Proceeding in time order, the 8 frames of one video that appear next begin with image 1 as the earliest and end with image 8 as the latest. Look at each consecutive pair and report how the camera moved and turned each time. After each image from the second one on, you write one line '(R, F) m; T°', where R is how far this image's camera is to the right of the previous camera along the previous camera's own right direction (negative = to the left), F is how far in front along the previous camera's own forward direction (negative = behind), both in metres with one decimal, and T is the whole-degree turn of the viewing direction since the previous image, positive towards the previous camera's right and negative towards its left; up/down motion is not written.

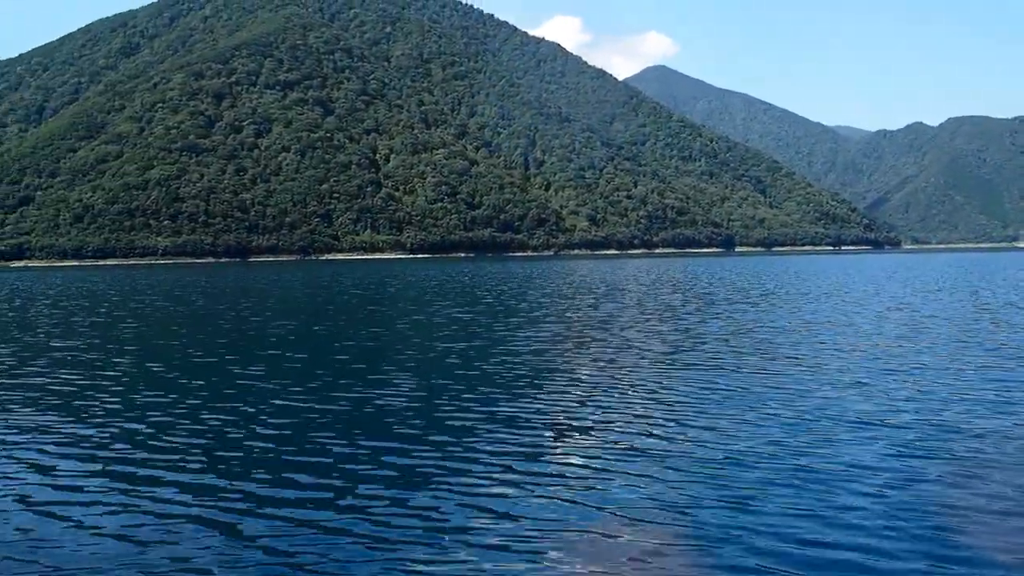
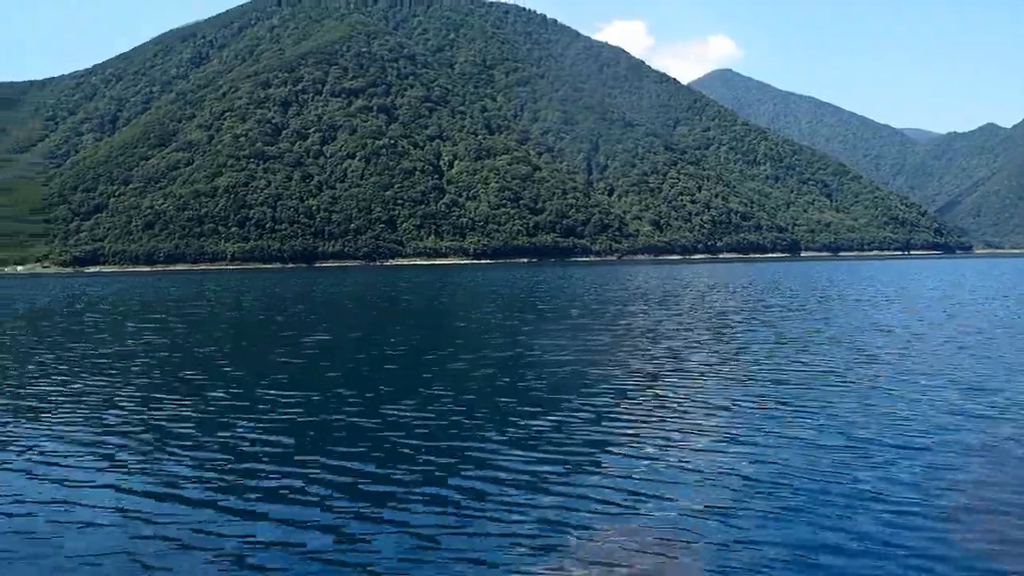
(-0.1, 0.0) m; -3°
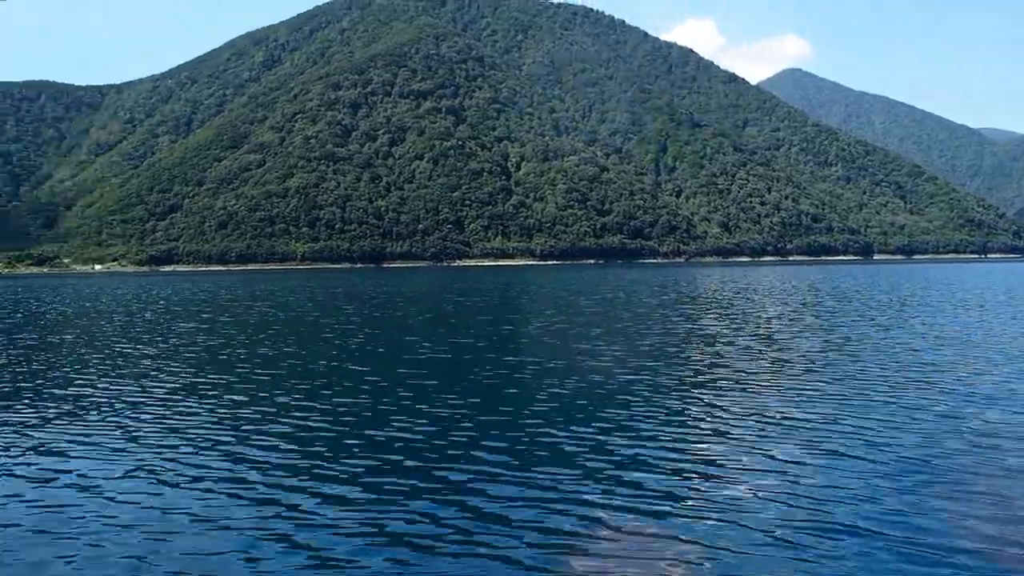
(-0.2, +0.3) m; -4°
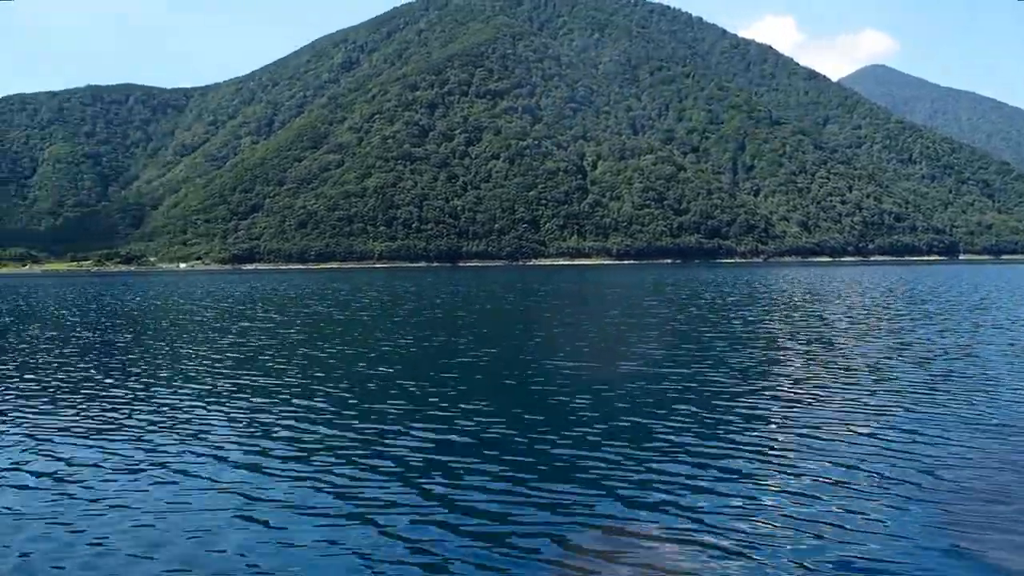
(-0.2, +0.1) m; -4°
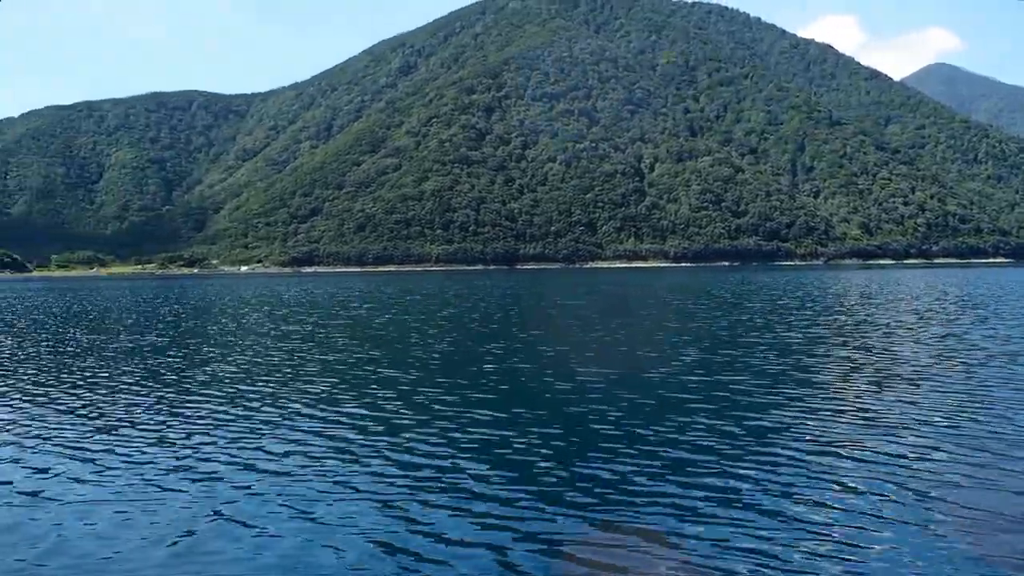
(-0.1, -0.1) m; -3°
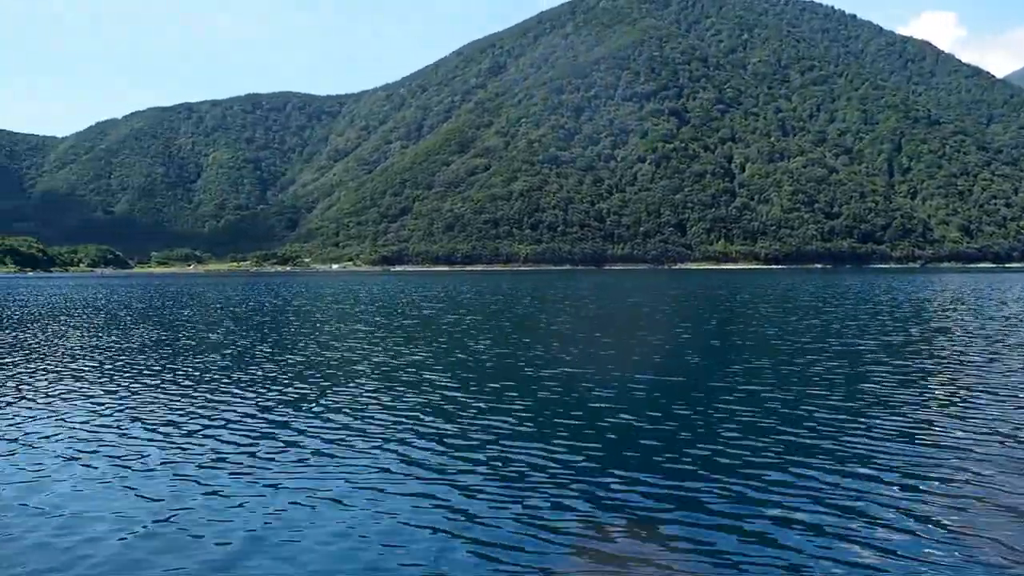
(-0.3, +0.1) m; -5°
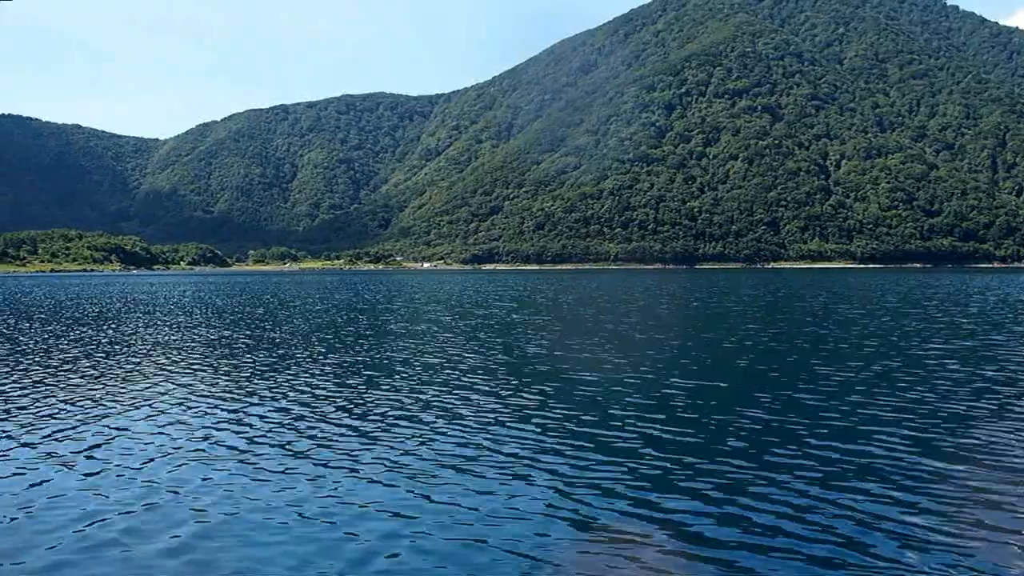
(-0.3, -0.2) m; -5°
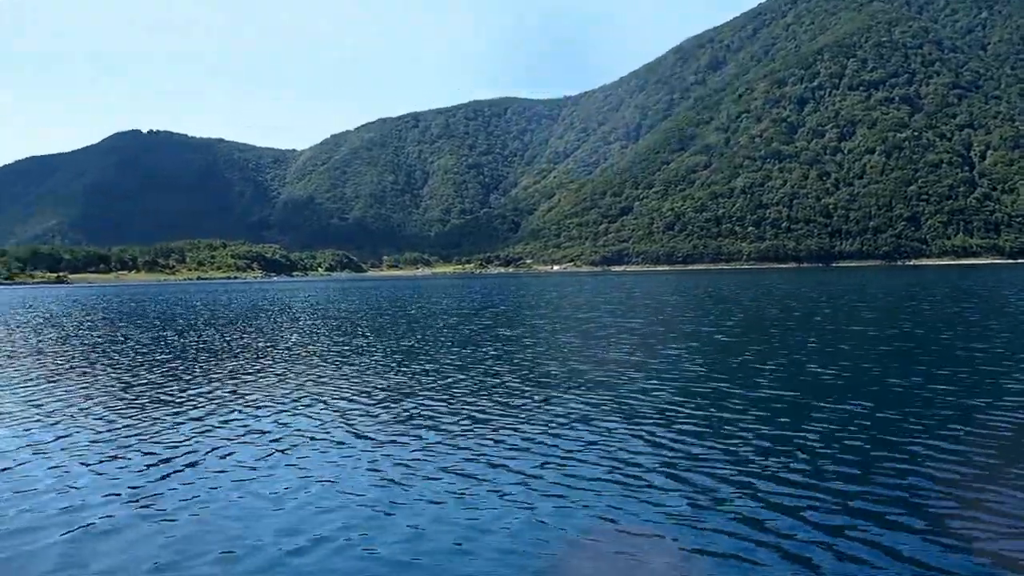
(-0.3, -0.6) m; -7°
